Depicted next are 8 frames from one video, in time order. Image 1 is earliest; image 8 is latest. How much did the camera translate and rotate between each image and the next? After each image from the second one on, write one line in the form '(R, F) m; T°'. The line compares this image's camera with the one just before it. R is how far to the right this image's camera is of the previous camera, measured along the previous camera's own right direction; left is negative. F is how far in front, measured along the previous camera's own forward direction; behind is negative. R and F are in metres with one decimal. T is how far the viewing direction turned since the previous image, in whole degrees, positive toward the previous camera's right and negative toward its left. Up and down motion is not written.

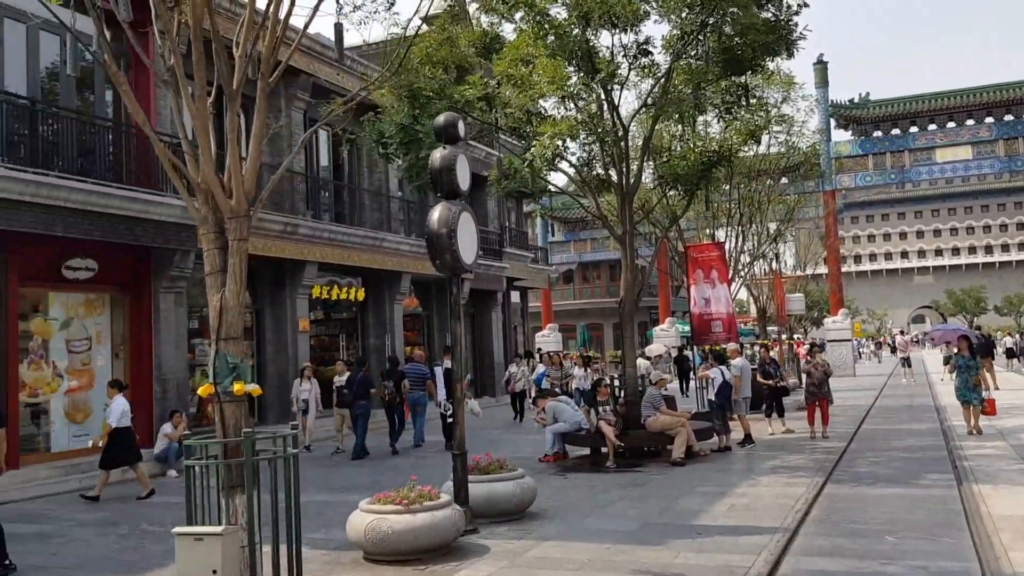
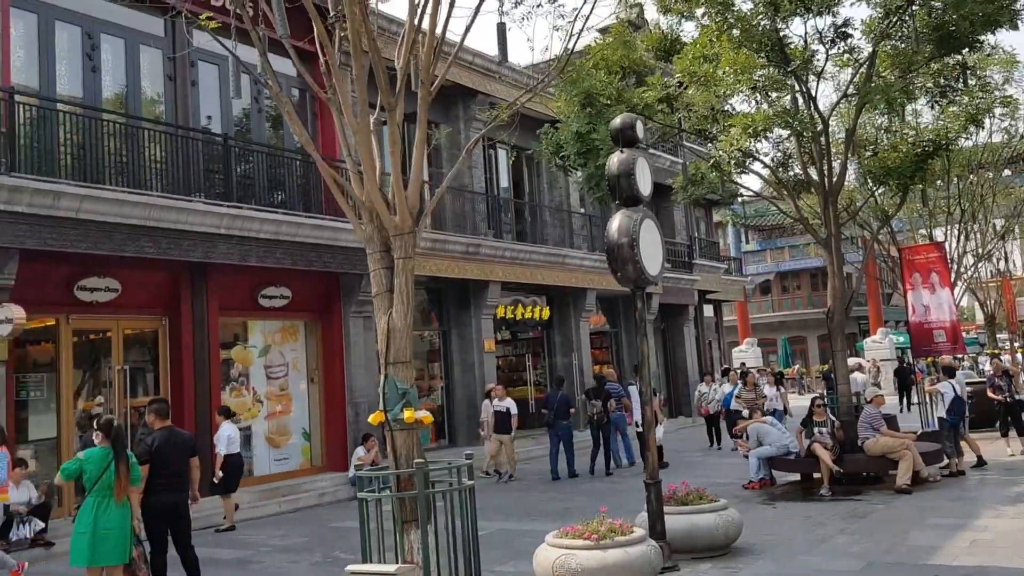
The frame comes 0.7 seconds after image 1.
(0.0, +0.7) m; -12°
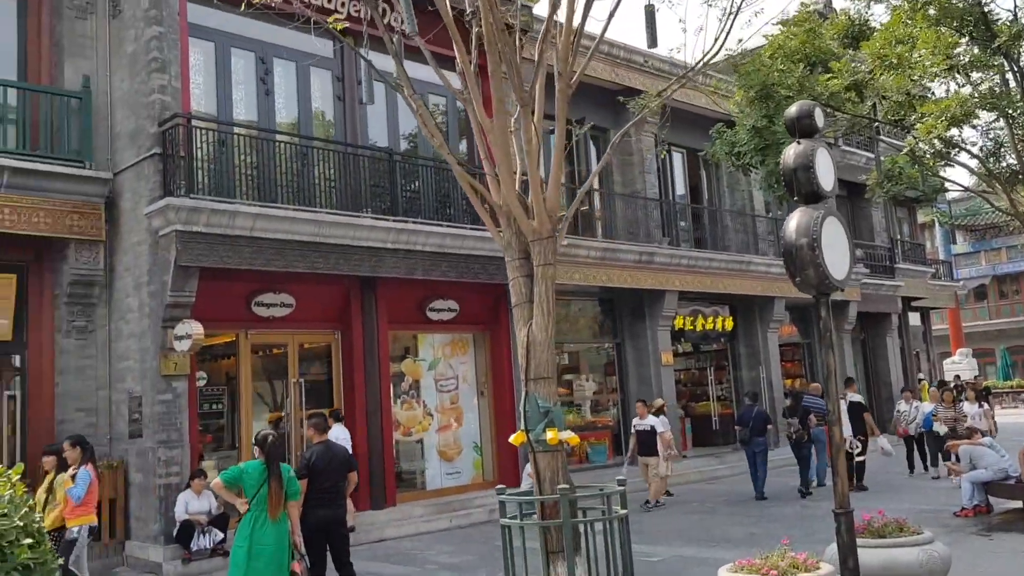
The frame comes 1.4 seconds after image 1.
(+0.2, +0.5) m; -12°
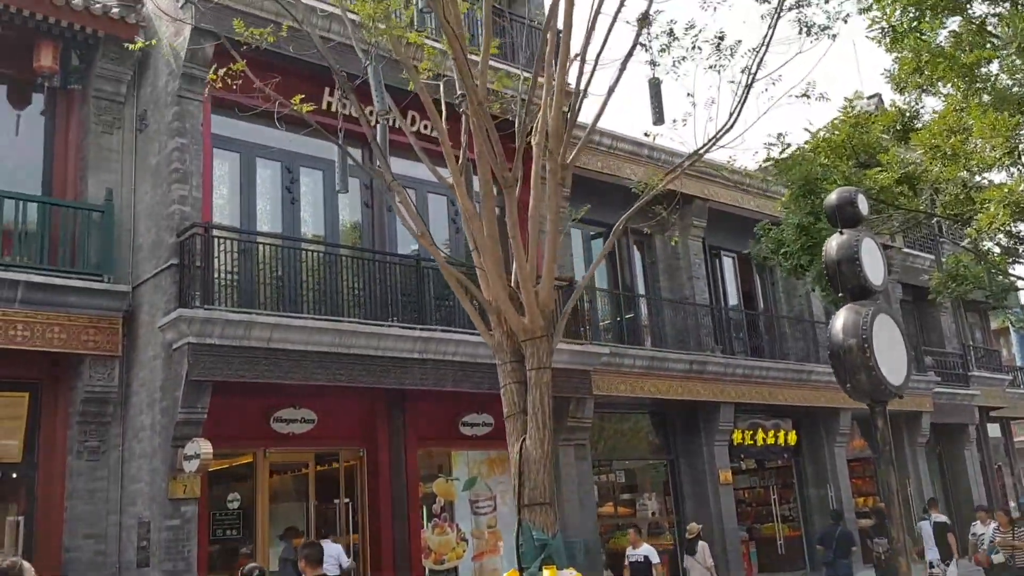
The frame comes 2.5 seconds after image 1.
(+0.4, +0.7) m; -4°
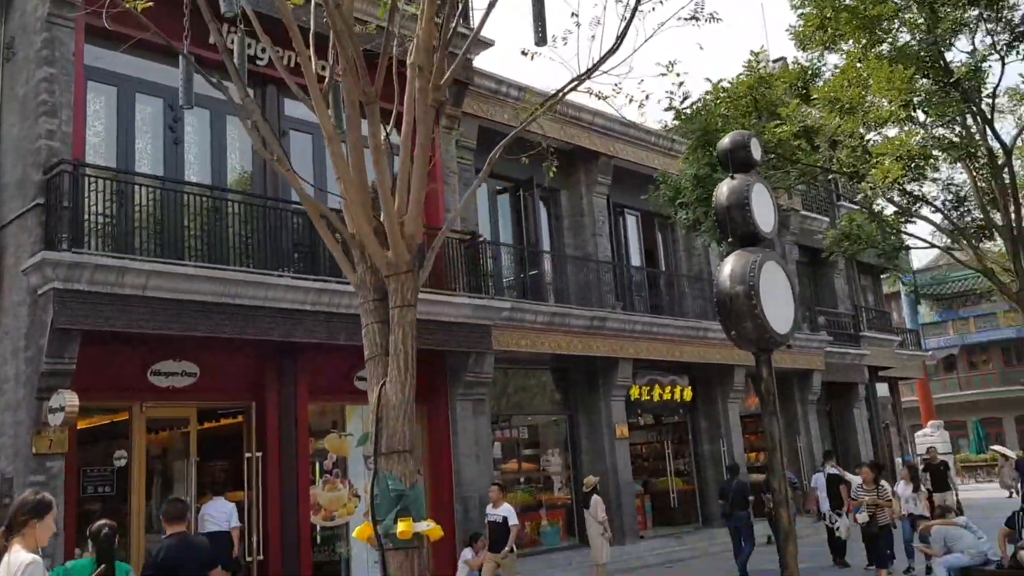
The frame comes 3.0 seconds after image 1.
(+0.2, +0.3) m; +5°
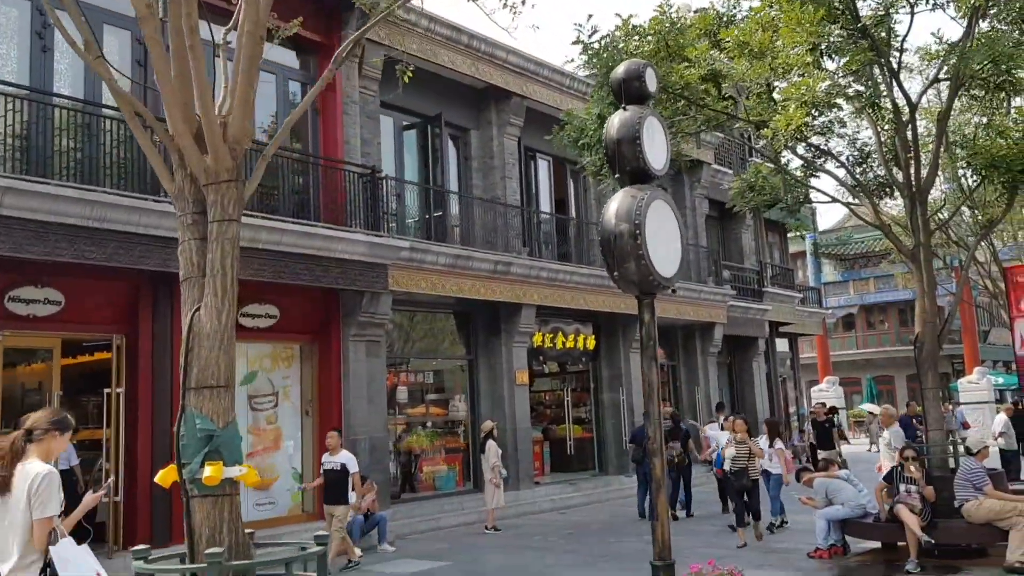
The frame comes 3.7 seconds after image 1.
(+0.3, +0.4) m; +5°
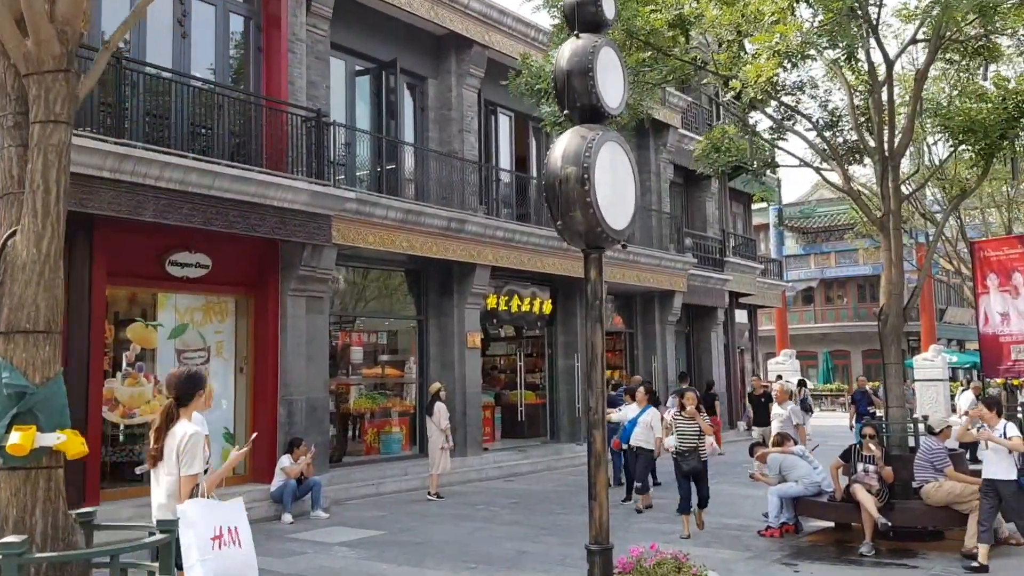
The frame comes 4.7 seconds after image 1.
(+0.2, +0.7) m; +2°
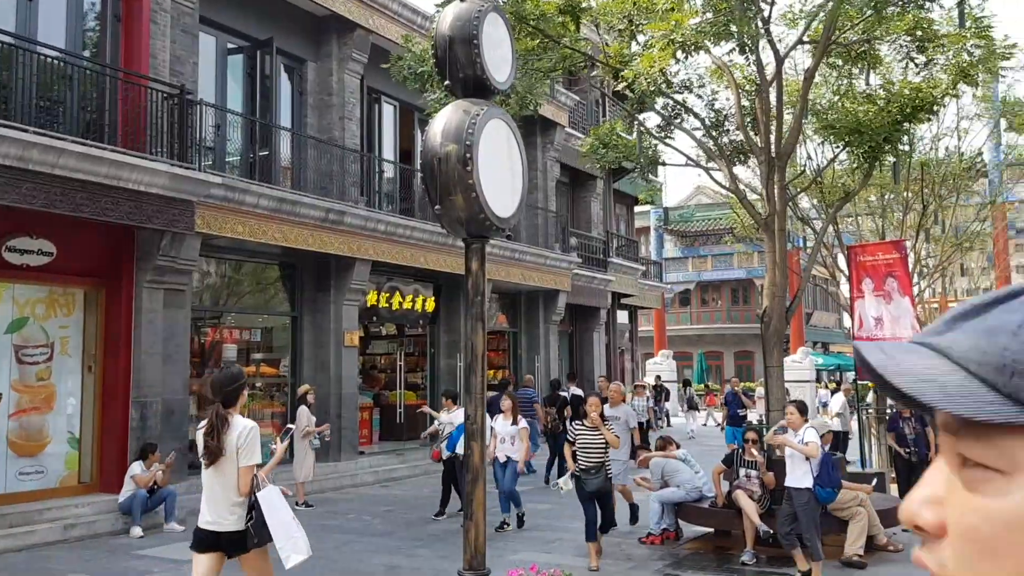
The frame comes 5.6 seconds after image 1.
(+0.1, +0.5) m; +7°
